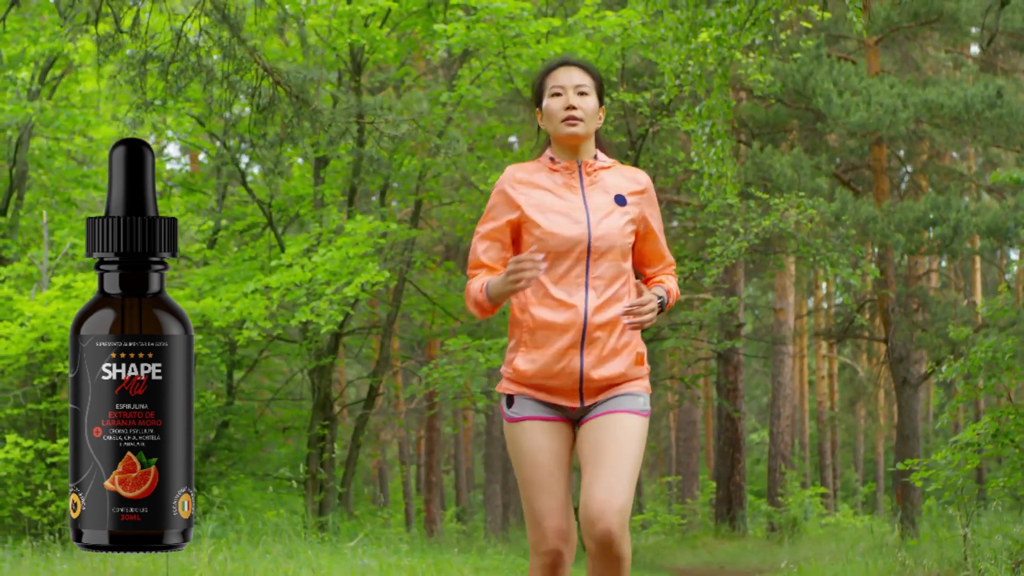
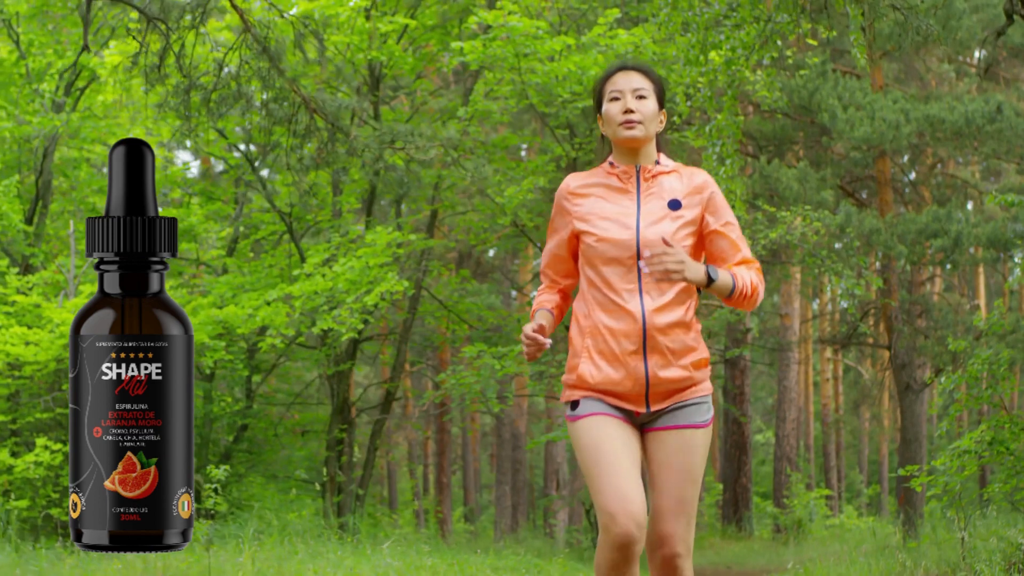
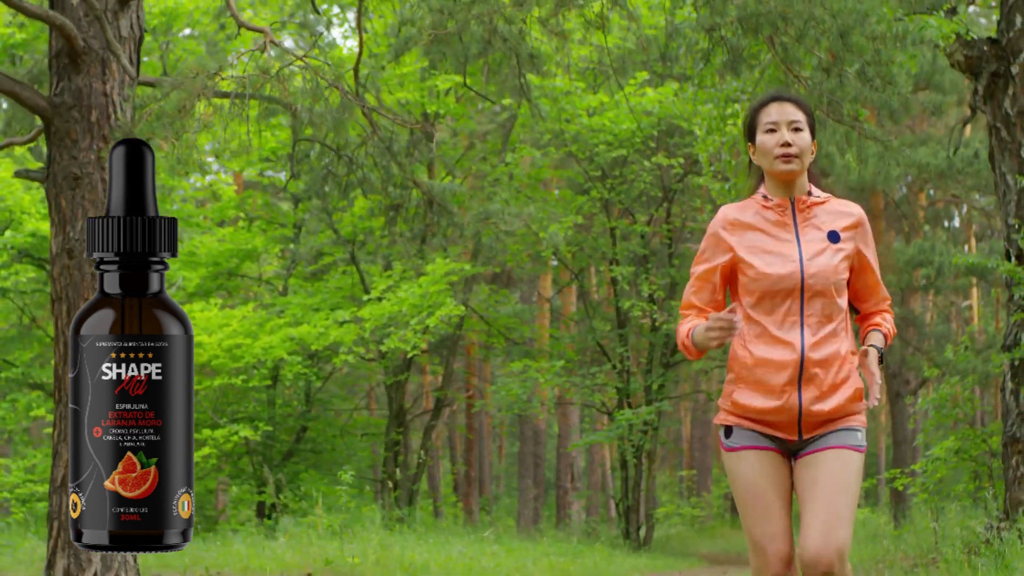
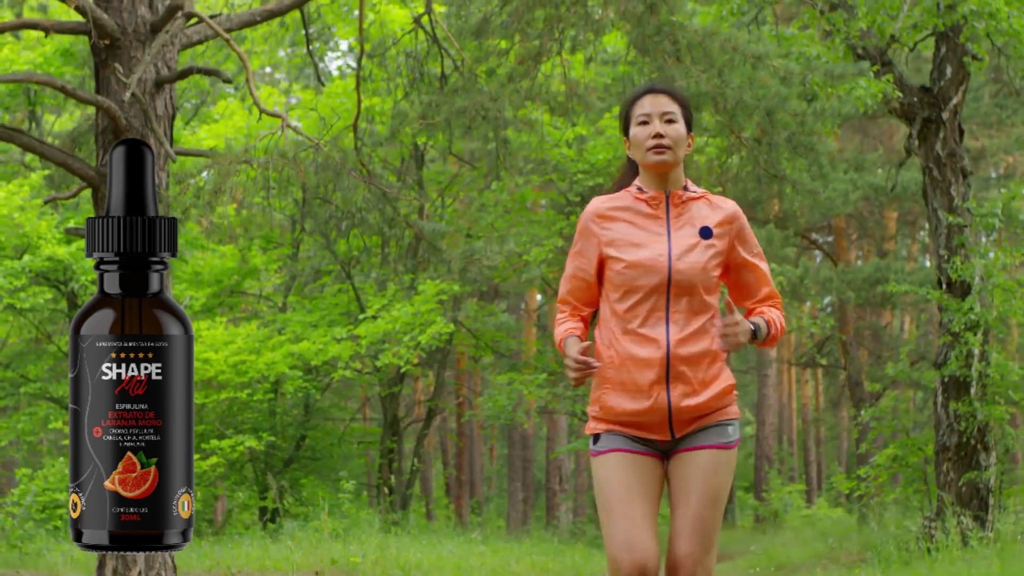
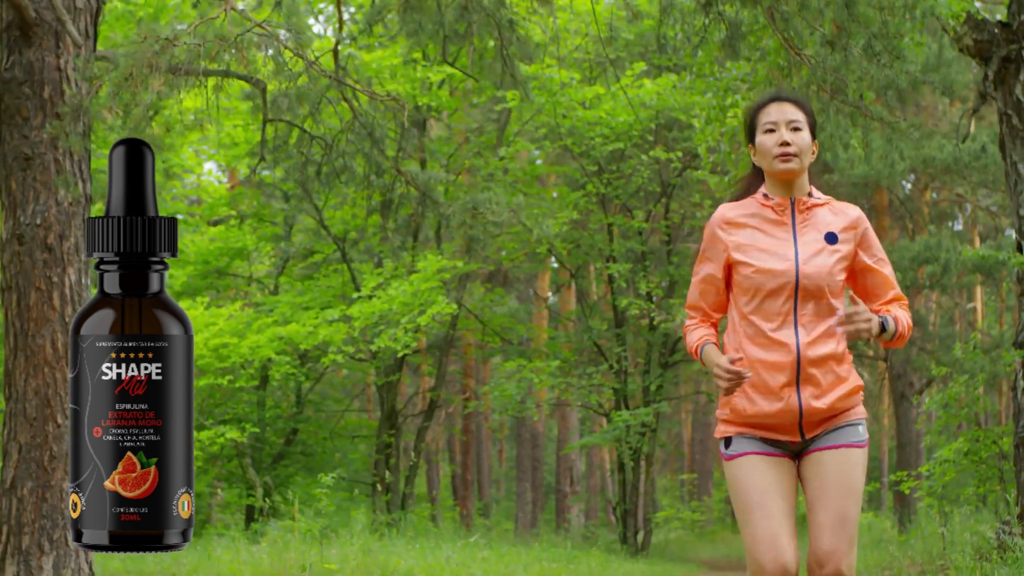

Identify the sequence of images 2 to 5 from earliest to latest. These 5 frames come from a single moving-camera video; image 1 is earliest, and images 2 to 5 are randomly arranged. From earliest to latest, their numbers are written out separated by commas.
2, 5, 3, 4
